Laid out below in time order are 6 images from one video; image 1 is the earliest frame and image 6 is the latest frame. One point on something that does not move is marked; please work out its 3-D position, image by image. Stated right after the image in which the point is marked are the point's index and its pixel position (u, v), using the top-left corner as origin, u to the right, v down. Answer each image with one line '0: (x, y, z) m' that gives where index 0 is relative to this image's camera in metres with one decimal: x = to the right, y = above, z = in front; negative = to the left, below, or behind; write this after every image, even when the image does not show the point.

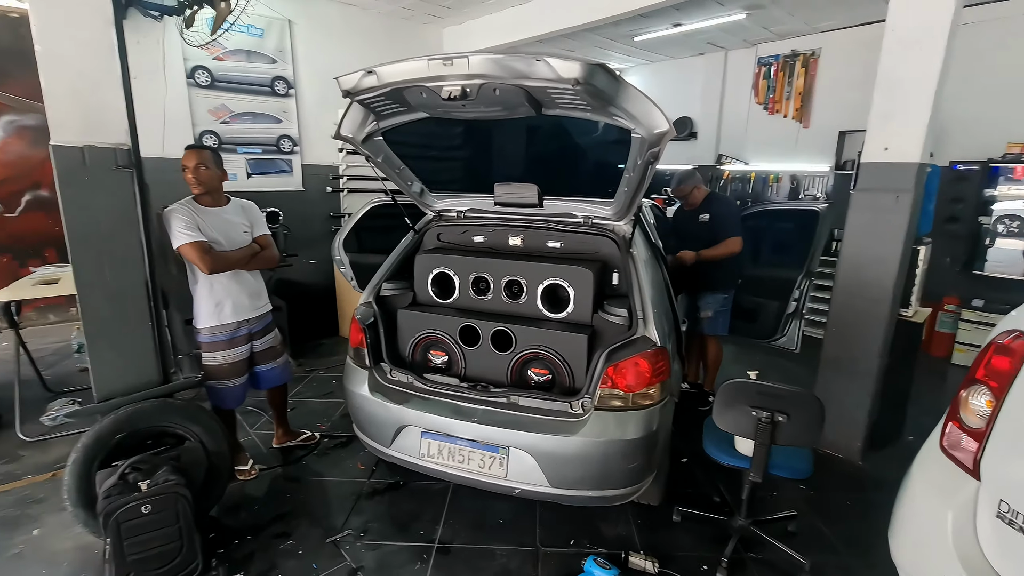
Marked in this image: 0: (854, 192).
0: (+1.8, +0.5, +2.5) m
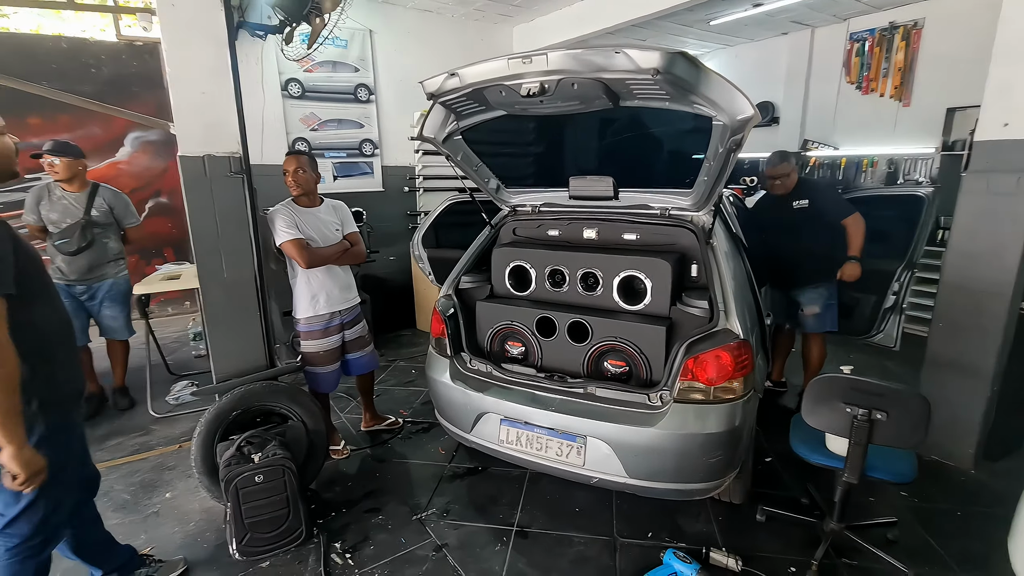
0: (+2.1, +0.5, +2.3) m
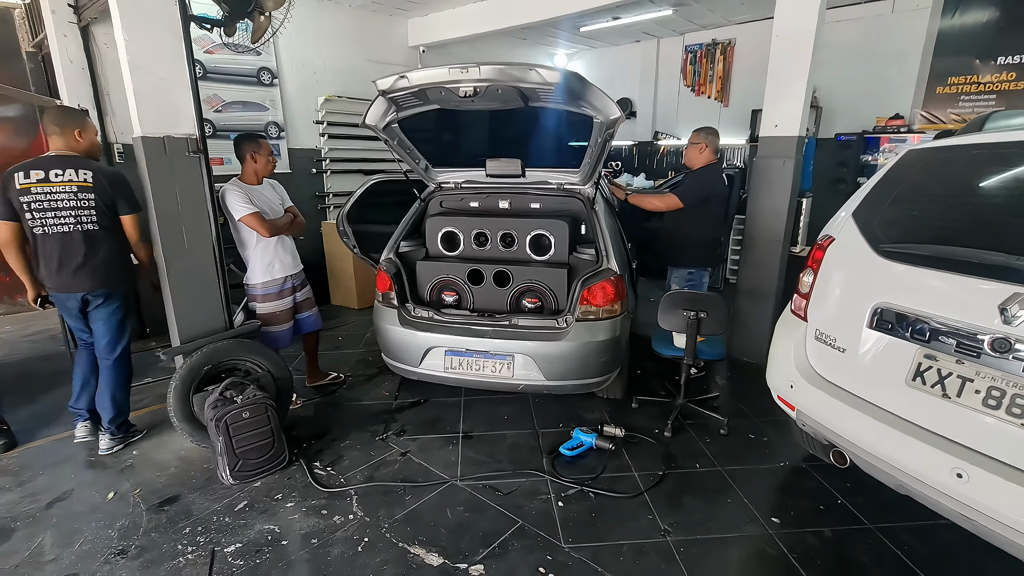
0: (+1.6, +0.9, +3.3) m
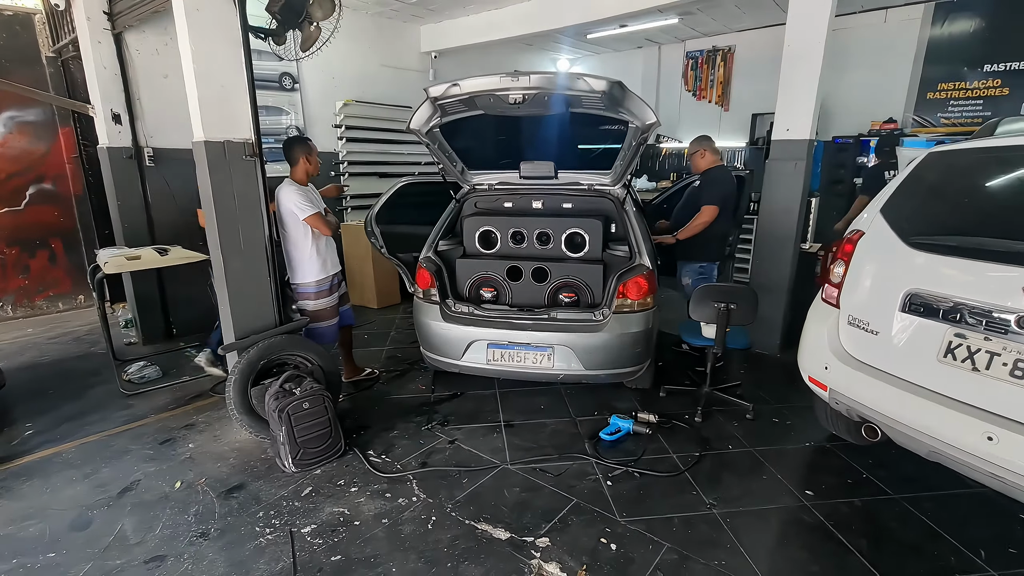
0: (+1.8, +0.9, +3.5) m
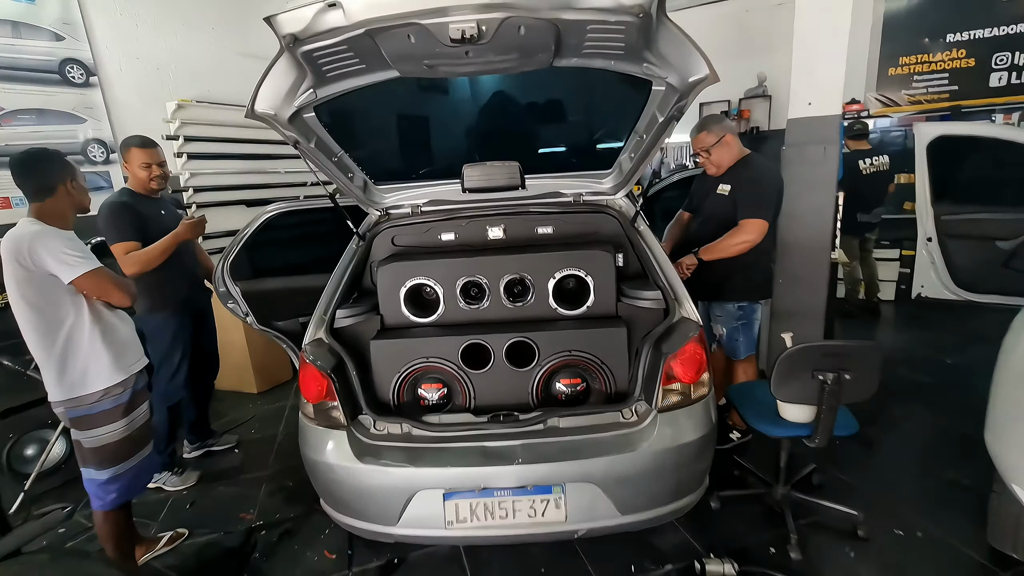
0: (+1.5, +0.7, +2.6) m
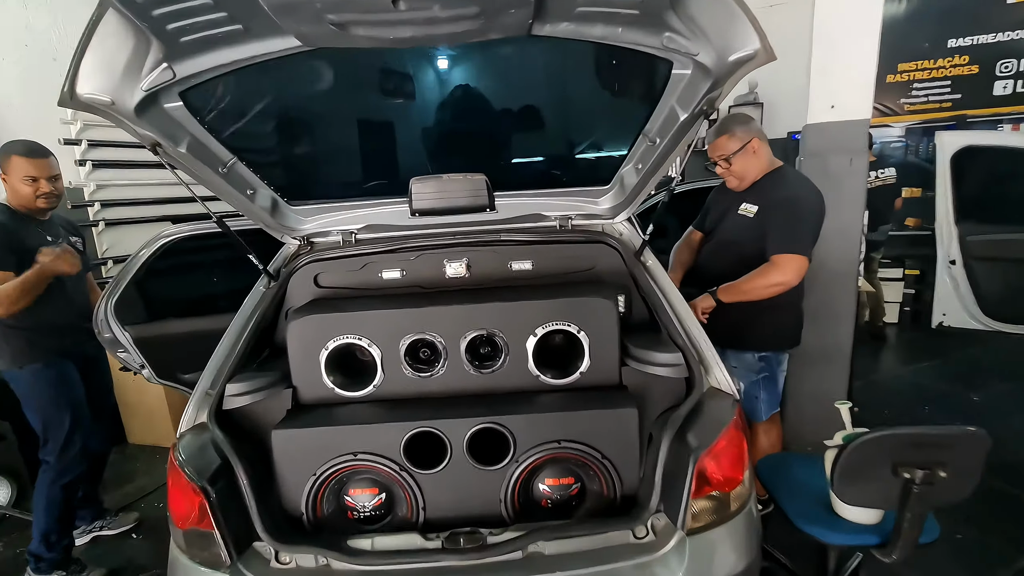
0: (+1.3, +0.6, +2.2) m
